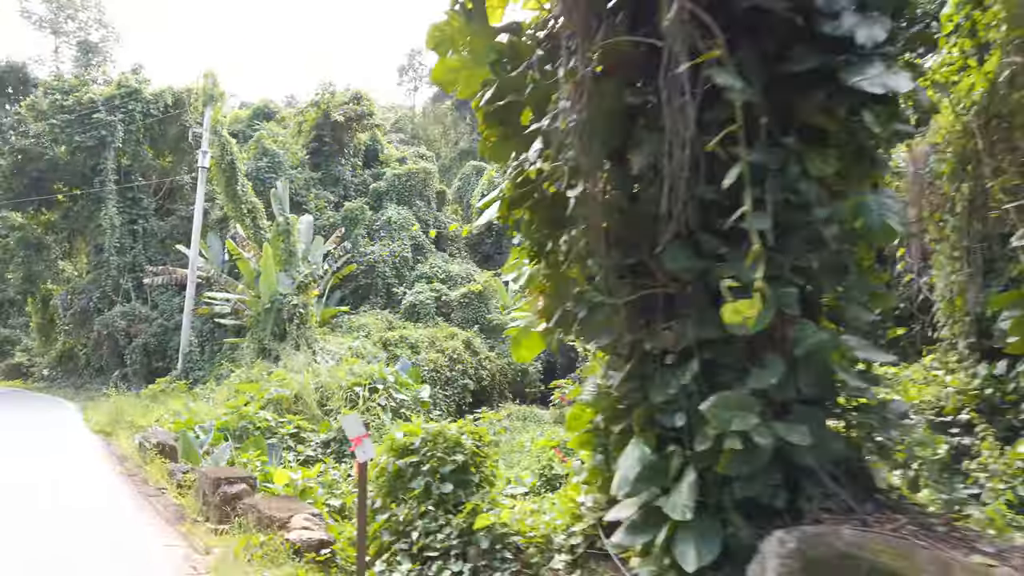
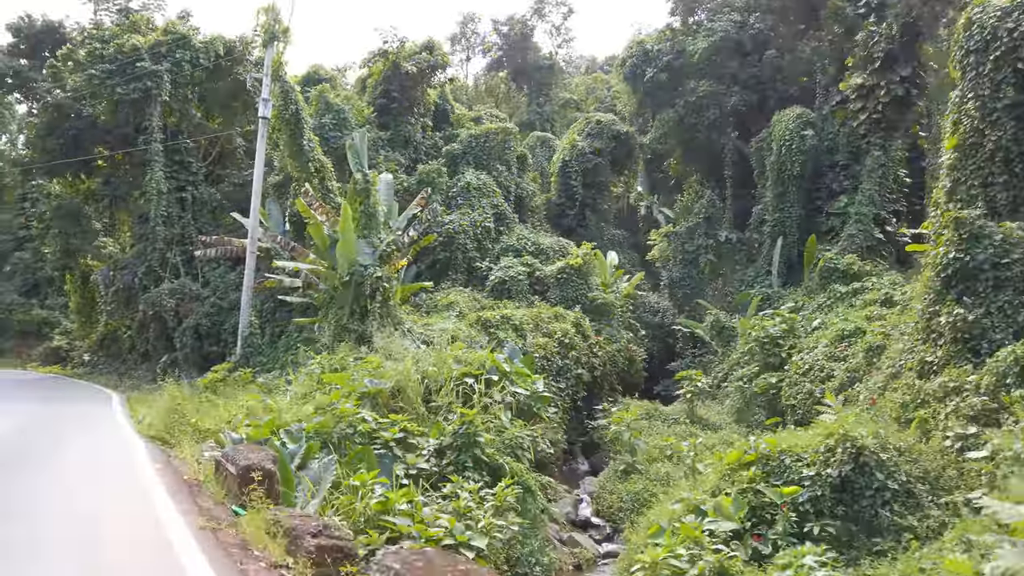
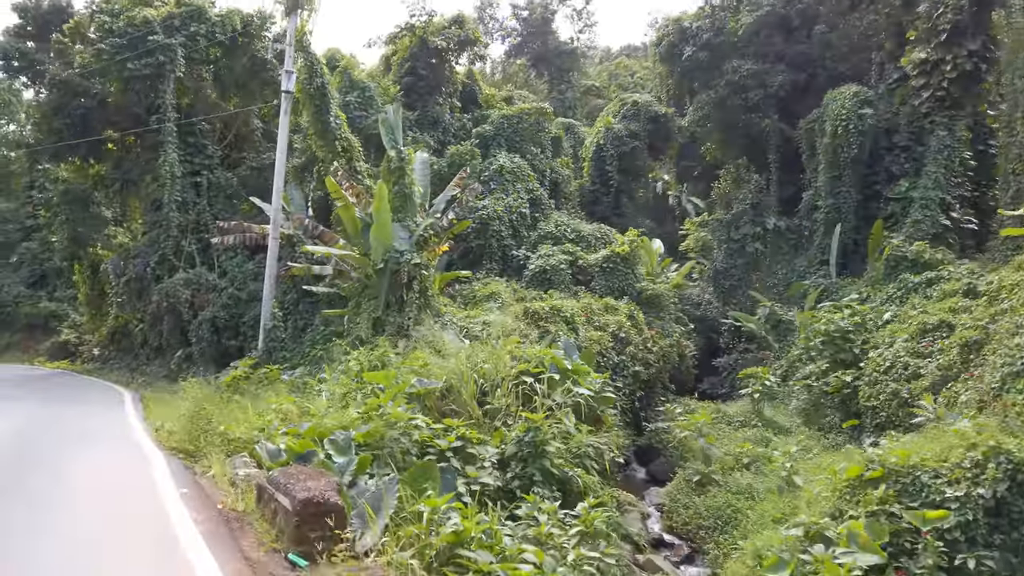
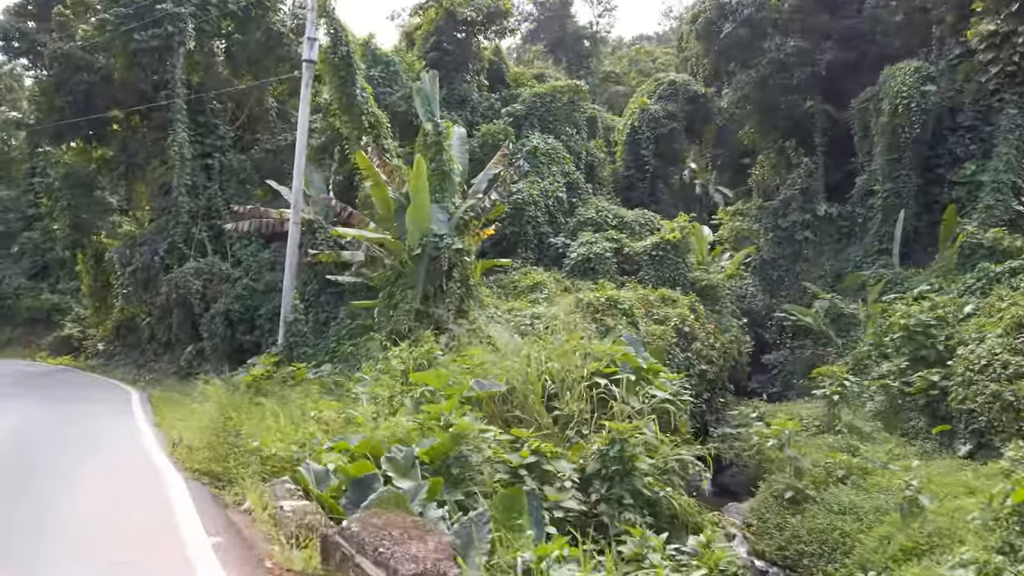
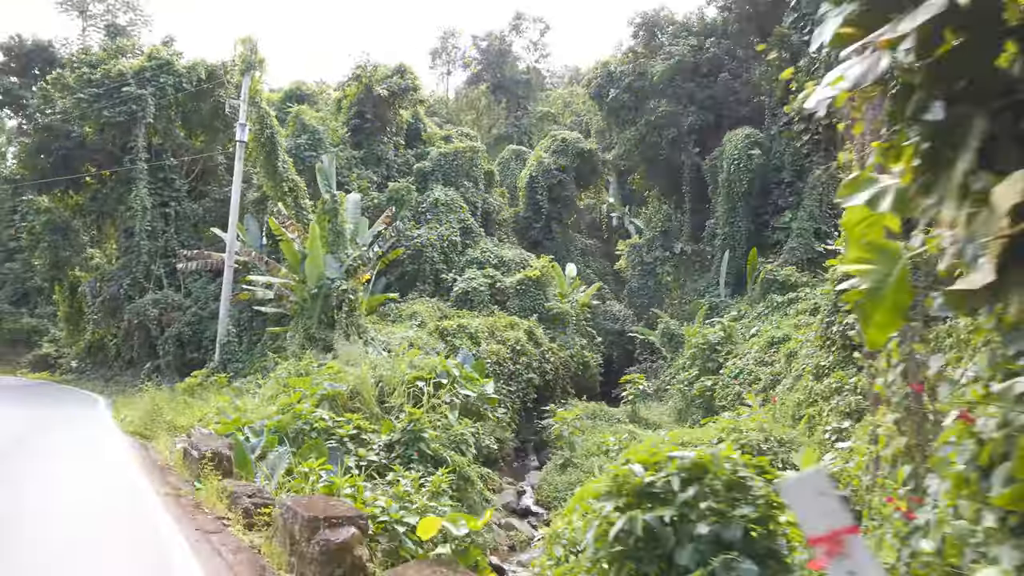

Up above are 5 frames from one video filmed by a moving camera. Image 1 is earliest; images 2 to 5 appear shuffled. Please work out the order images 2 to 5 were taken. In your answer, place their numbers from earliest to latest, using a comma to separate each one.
5, 2, 3, 4
